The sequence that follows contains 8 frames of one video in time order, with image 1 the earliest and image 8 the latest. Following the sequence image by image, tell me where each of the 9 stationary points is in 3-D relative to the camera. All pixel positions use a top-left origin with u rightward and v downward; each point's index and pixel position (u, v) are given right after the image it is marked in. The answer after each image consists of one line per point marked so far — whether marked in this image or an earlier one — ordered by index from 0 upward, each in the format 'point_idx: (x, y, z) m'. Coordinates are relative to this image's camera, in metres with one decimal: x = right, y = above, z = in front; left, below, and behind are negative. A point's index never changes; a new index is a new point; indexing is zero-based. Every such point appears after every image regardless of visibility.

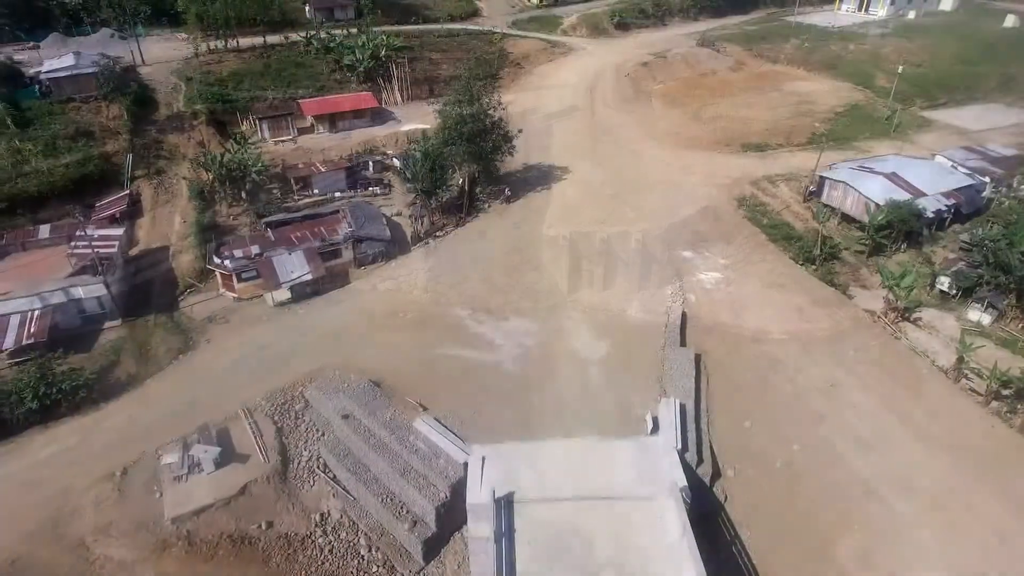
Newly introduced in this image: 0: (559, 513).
0: (+0.8, -3.9, +11.1) m
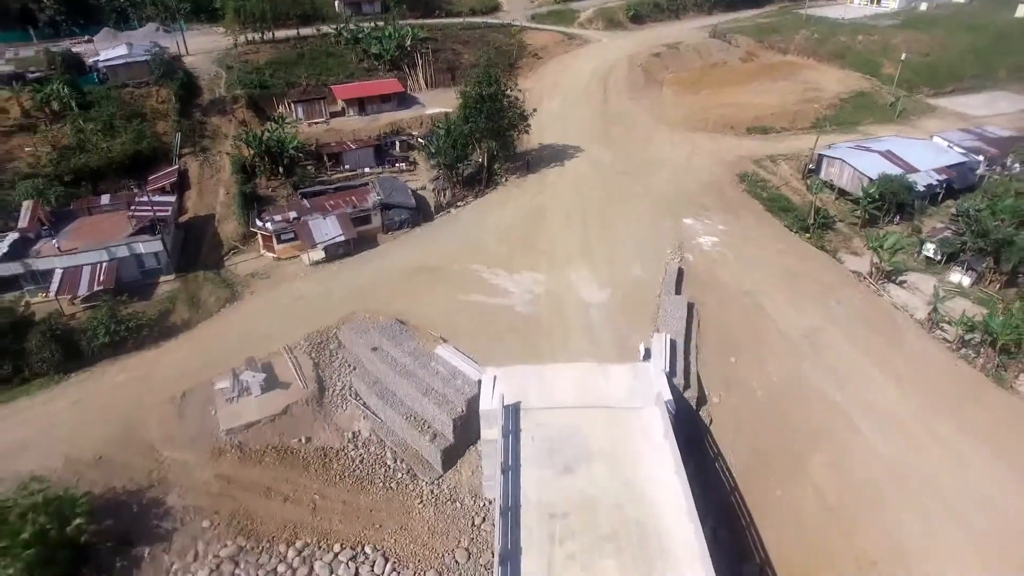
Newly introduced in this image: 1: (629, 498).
0: (+1.0, -2.6, +13.0) m
1: (+2.0, -3.6, +11.2) m
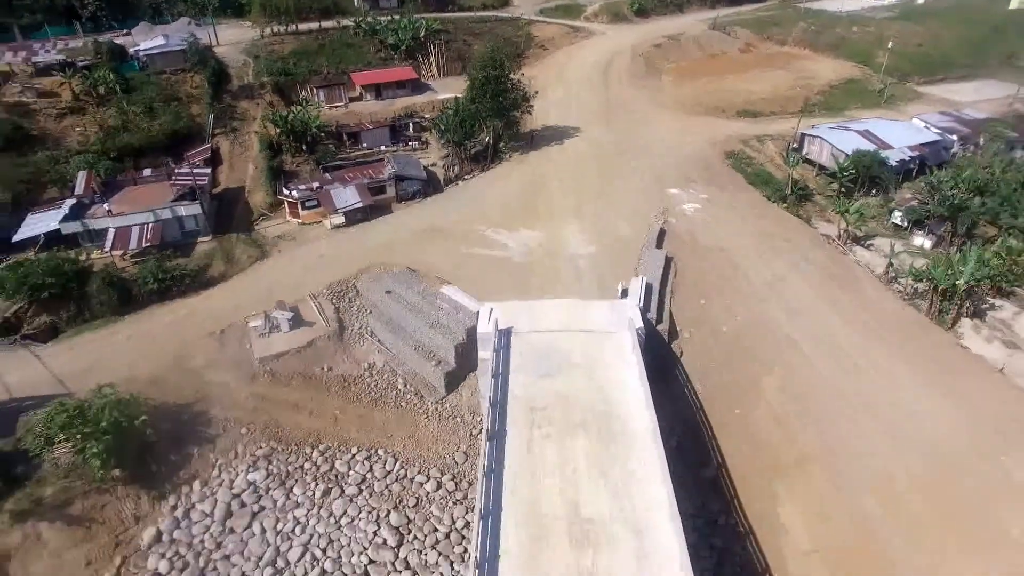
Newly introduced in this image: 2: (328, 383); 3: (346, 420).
0: (+0.8, -1.2, +15.2) m
1: (+1.8, -2.2, +13.4) m
2: (-4.9, -2.6, +17.3) m
3: (-4.3, -3.4, +16.6) m
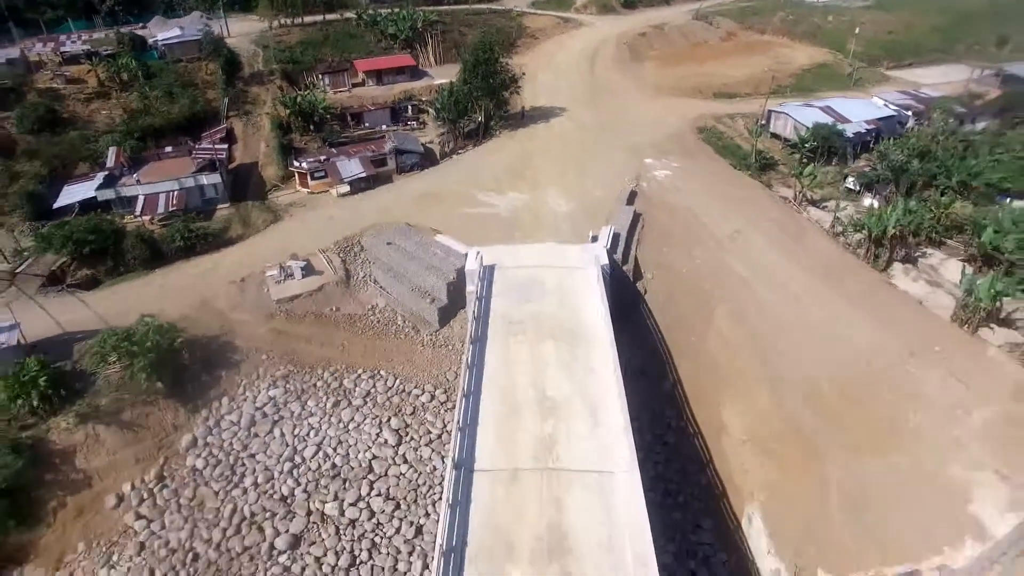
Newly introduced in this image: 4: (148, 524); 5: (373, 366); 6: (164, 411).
0: (+0.3, +0.4, +17.7) m
1: (+1.3, -0.6, +15.9) m
2: (-5.4, -1.0, +19.9) m
3: (-4.7, -1.8, +19.1) m
4: (-8.9, -5.7, +15.7) m
5: (-4.0, -2.2, +18.8) m
6: (-9.2, -3.3, +17.1) m
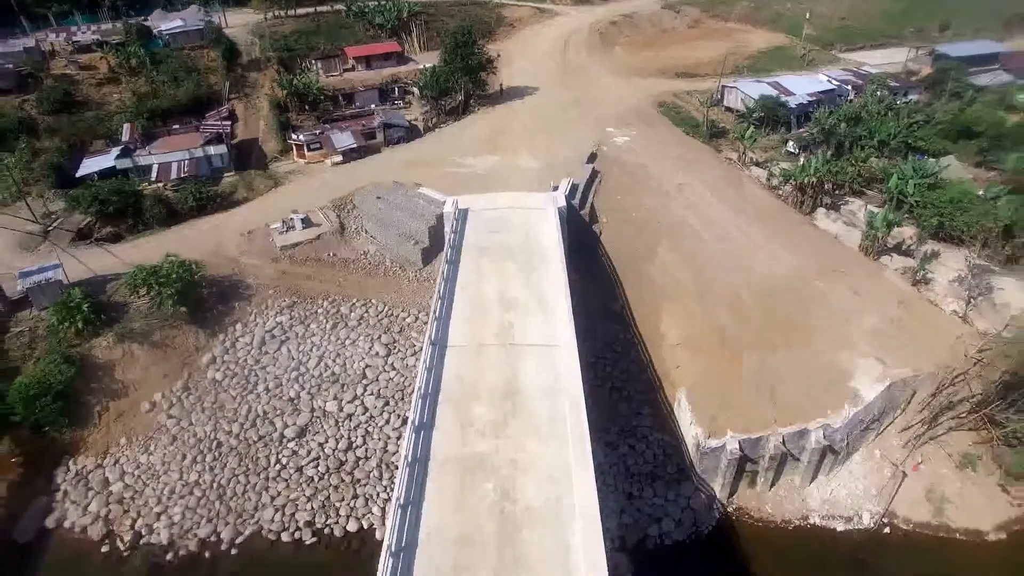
0: (-0.6, +2.4, +20.8) m
1: (+0.4, +1.4, +19.0) m
2: (-6.3, +0.9, +22.8) m
3: (-5.6, +0.1, +22.1) m
4: (-9.7, -3.8, +18.6) m
5: (-4.9, -0.2, +21.8) m
6: (-10.1, -1.4, +20.0) m
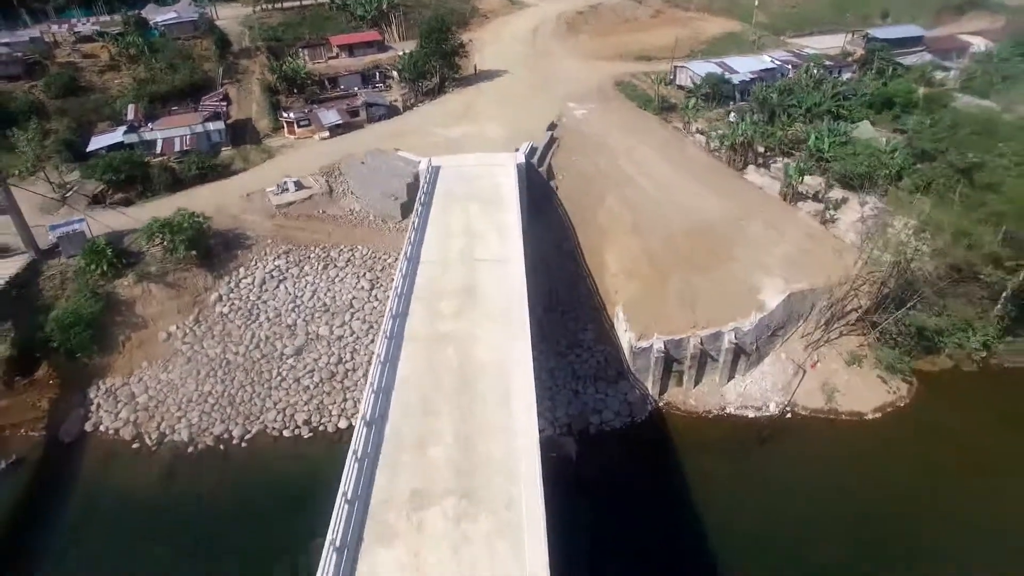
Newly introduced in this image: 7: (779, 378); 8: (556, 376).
0: (-1.9, +4.4, +24.0) m
1: (-0.8, +3.4, +22.2) m
2: (-7.5, +2.8, +25.9) m
3: (-6.9, +2.0, +25.2) m
4: (-10.8, -2.0, +21.7) m
5: (-6.2, +1.7, +24.9) m
6: (-11.3, +0.4, +23.1) m
7: (+8.2, -2.8, +19.9) m
8: (+1.4, -2.7, +20.0) m
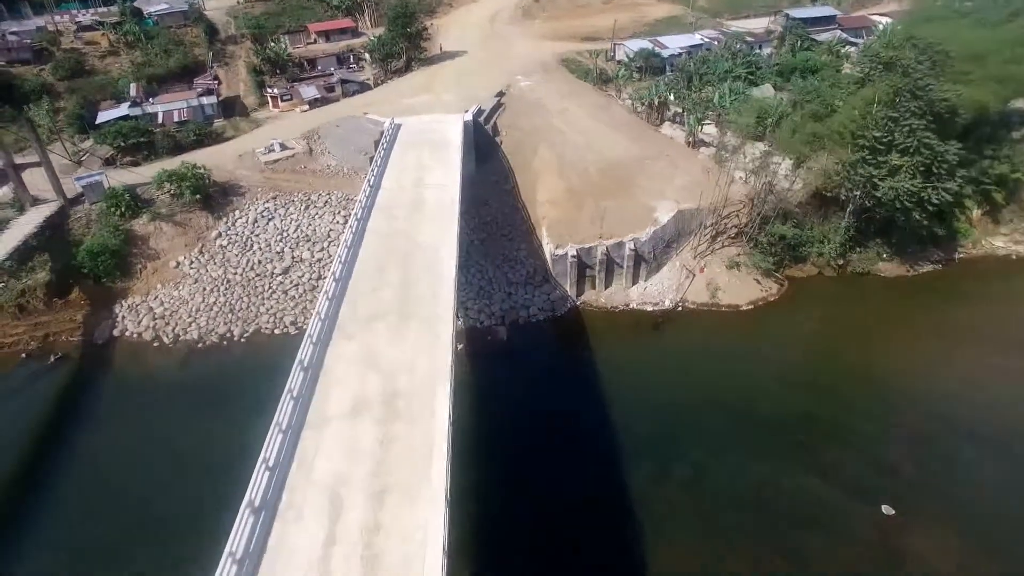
0: (-4.2, +7.2, +28.8) m
1: (-3.0, +6.3, +27.1) m
2: (-9.8, +5.5, +30.6) m
3: (-9.1, +4.8, +29.9) m
4: (-12.8, +0.7, +26.3) m
5: (-8.4, +4.4, +29.6) m
6: (-13.4, +3.1, +27.7) m
7: (+6.2, +0.3, +24.9) m
8: (-0.7, +0.2, +24.9) m
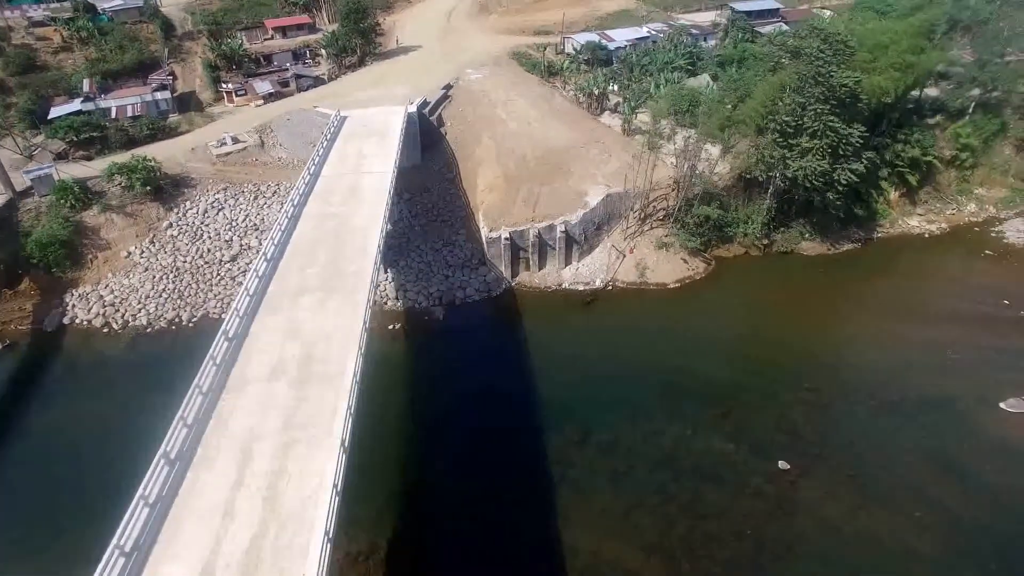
0: (-6.8, +7.9, +29.7) m
1: (-5.6, +6.9, +28.0) m
2: (-12.5, +6.1, +31.4) m
3: (-11.7, +5.3, +30.7) m
4: (-15.3, +1.1, +27.0) m
5: (-11.0, +5.0, +30.4) m
6: (-15.9, +3.5, +28.4) m
7: (+3.8, +1.1, +26.1) m
8: (-3.1, +0.9, +26.0) m
